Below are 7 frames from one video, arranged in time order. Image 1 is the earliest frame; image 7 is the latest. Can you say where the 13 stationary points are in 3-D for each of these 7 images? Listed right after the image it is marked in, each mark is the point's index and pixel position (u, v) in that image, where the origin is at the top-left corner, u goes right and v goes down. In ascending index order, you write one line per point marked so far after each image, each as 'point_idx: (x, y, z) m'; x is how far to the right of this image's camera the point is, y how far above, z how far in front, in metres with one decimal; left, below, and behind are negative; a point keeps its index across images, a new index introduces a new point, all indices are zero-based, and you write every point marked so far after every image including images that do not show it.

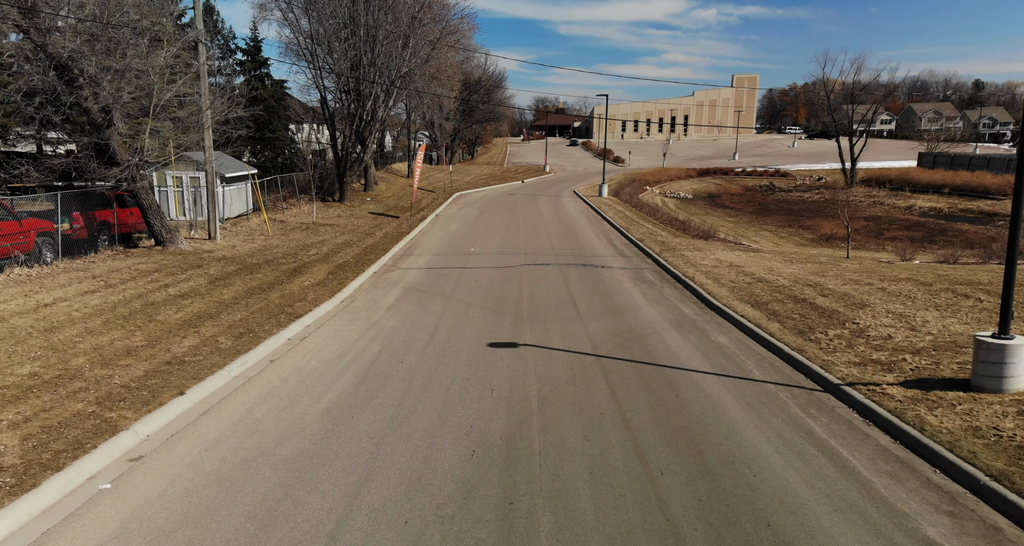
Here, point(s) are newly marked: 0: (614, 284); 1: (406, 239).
0: (+2.3, -0.2, +13.7) m
1: (-3.4, +1.1, +19.4) m
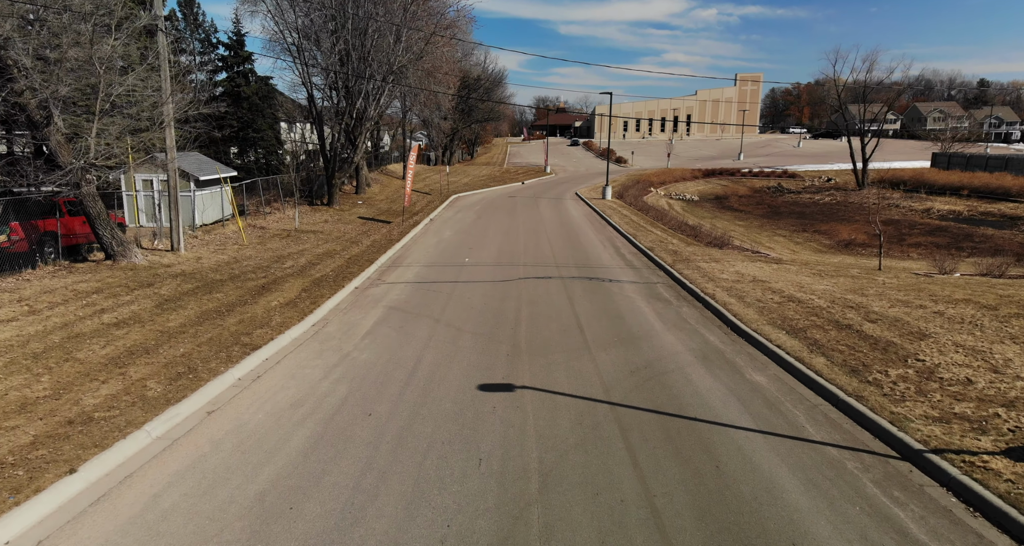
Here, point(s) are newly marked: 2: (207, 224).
0: (+2.2, -0.6, +12.1) m
1: (-3.5, +0.8, +17.8) m
2: (-9.0, +1.4, +18.0) m
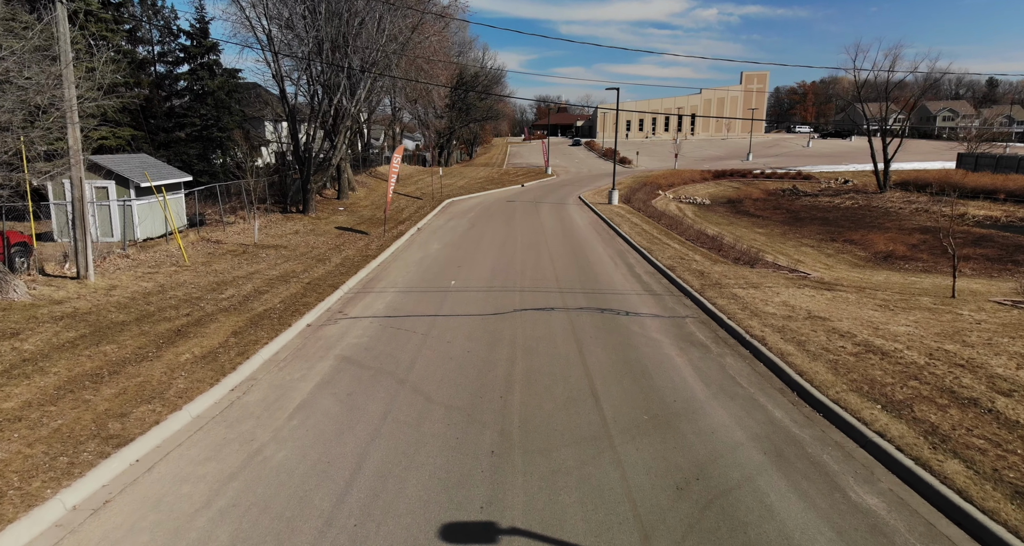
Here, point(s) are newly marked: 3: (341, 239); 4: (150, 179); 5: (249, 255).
0: (+2.1, -1.1, +9.4) m
1: (-3.6, +0.2, +15.1) m
2: (-9.1, +0.8, +15.3) m
3: (-5.2, +1.0, +18.7) m
4: (-9.6, +2.5, +16.0) m
5: (-6.6, +0.5, +15.2) m
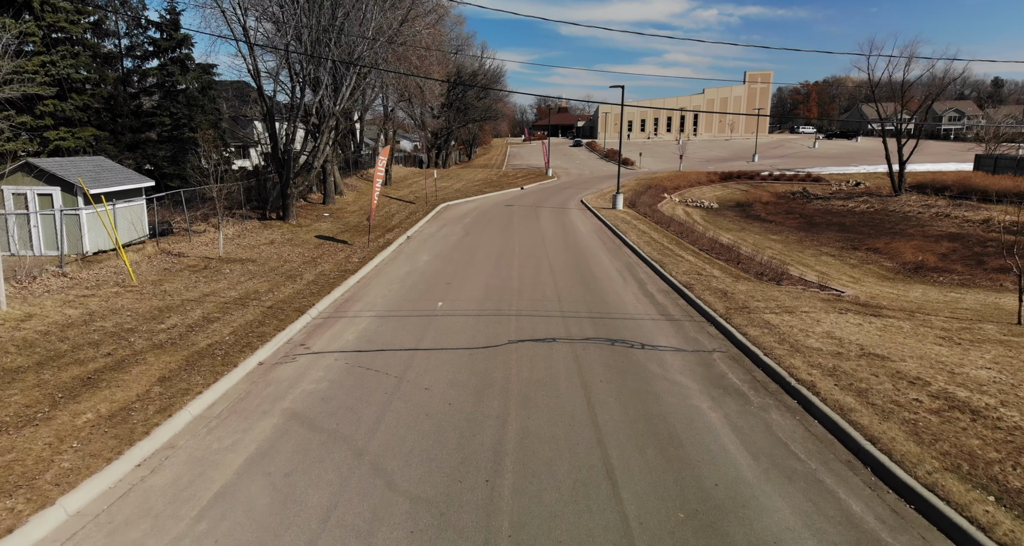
0: (+2.0, -1.5, +7.6) m
1: (-3.7, -0.2, +13.3) m
2: (-9.2, +0.4, +13.6) m
3: (-5.3, +0.6, +16.9) m
4: (-9.7, +2.1, +14.2) m
5: (-6.6, +0.1, +13.5) m
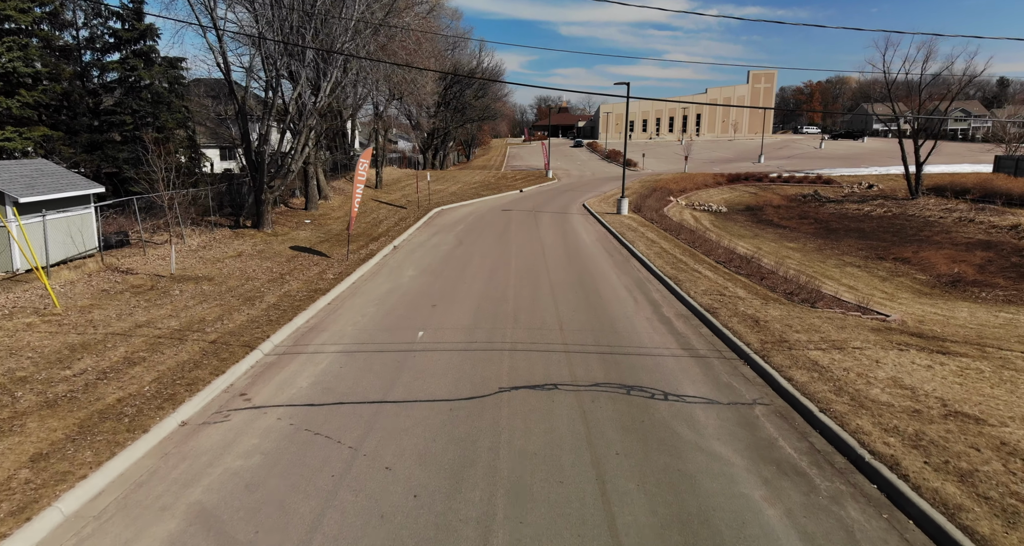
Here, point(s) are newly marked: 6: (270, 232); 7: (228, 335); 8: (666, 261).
0: (+1.9, -2.0, +5.8) m
1: (-3.8, -0.6, +11.4) m
2: (-9.3, 0.0, +11.7) m
3: (-5.4, +0.2, +15.1) m
4: (-9.8, +1.7, +12.3) m
5: (-6.8, -0.3, +11.6) m
6: (-7.5, +1.3, +18.9) m
7: (-4.4, -1.0, +9.5) m
8: (+4.0, +0.3, +16.0) m
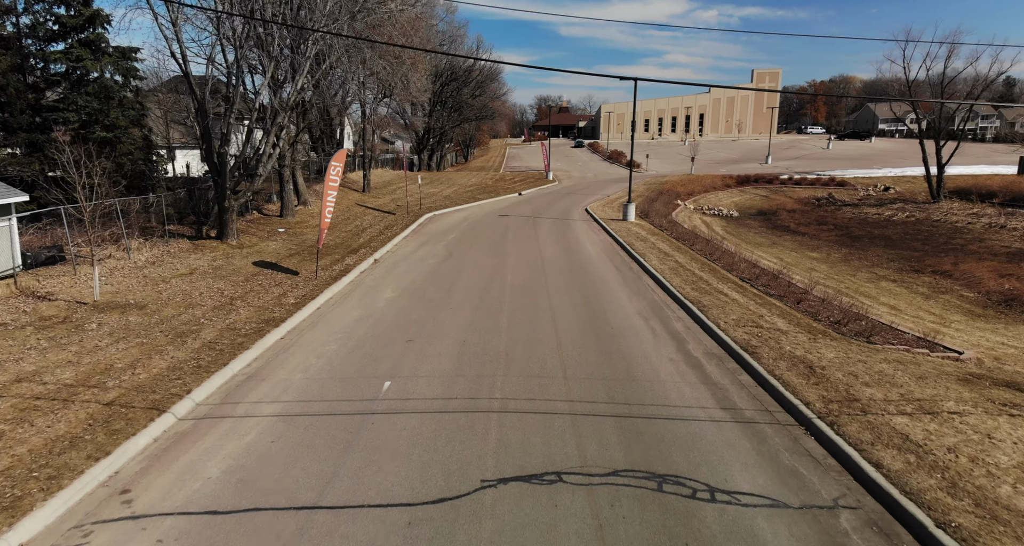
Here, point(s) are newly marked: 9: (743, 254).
0: (+1.8, -2.4, +3.6) m
1: (-3.9, -1.1, +9.3) m
2: (-9.4, -0.5, +9.6) m
3: (-5.5, -0.2, +12.9) m
4: (-9.9, +1.2, +10.2) m
5: (-6.9, -0.8, +9.5) m
6: (-7.6, +0.8, +16.8) m
7: (-4.5, -1.4, +7.4) m
8: (+3.9, -0.1, +13.9) m
9: (+7.3, +0.6, +19.4) m
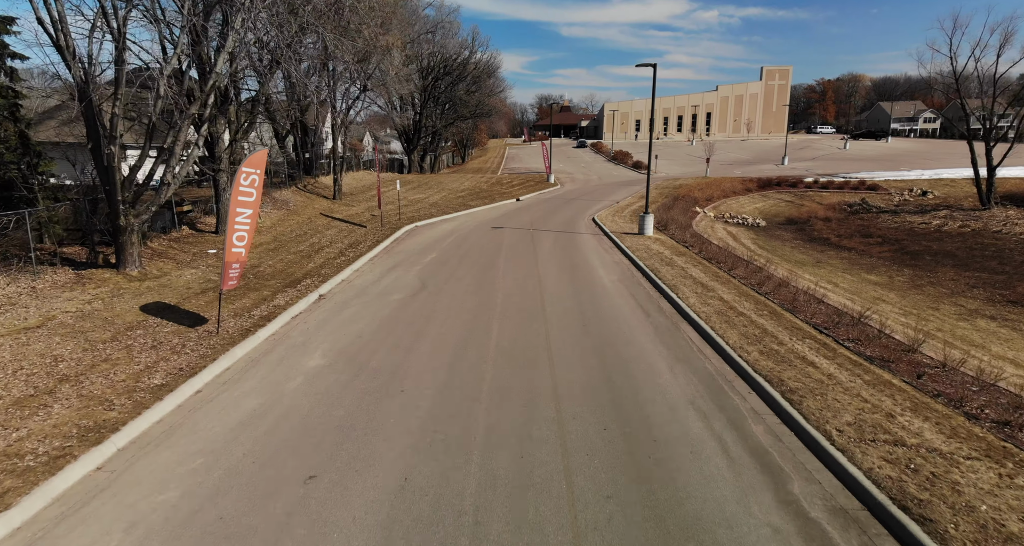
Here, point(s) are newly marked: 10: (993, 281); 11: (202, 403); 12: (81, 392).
0: (+1.5, -3.2, -0.5) m
1: (-4.1, -1.9, +5.2) m
2: (-9.7, -1.3, +5.5) m
3: (-5.8, -1.1, +8.8) m
4: (-10.2, +0.4, +6.1) m
5: (-7.1, -1.6, +5.4) m
6: (-7.8, 0.0, +12.7) m
7: (-4.8, -2.2, +3.3) m
8: (+3.7, -1.0, +9.8) m
9: (+7.1, -0.2, +15.3) m
10: (+14.2, -0.2, +18.0) m
11: (-3.7, -1.6, +7.3) m
12: (-5.0, -1.4, +7.2) m
